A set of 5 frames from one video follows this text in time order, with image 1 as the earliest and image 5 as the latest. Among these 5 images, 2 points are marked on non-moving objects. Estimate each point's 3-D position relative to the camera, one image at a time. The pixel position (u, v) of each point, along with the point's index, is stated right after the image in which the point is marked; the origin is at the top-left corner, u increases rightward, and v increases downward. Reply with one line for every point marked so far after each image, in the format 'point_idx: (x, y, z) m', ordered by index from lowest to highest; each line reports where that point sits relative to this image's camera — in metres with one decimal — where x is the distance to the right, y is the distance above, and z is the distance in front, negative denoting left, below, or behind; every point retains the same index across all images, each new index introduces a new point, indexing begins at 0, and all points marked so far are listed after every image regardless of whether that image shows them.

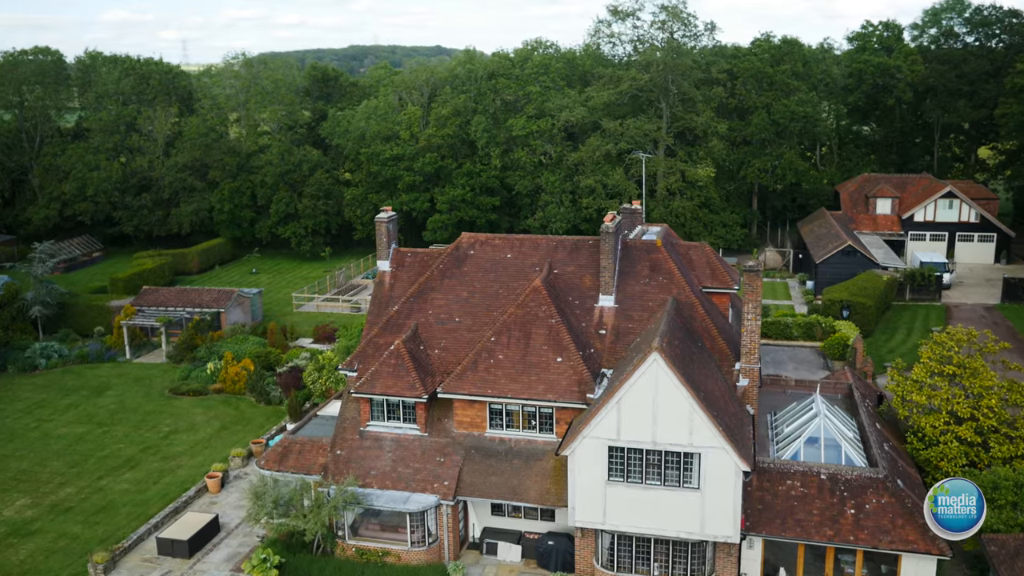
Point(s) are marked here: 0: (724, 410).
0: (+4.6, -2.6, +19.7) m
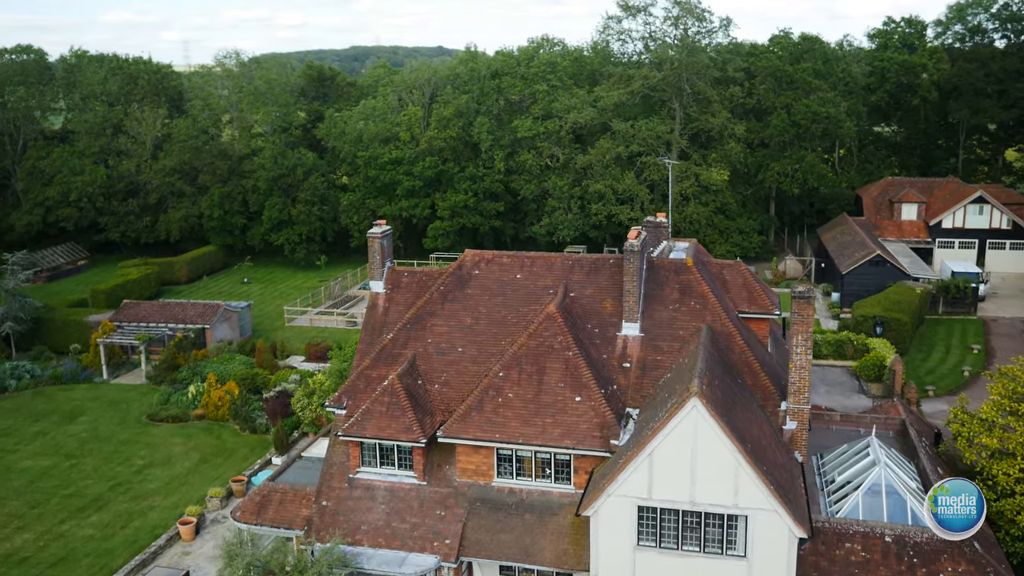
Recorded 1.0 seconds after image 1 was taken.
0: (+4.8, -3.2, +16.8) m
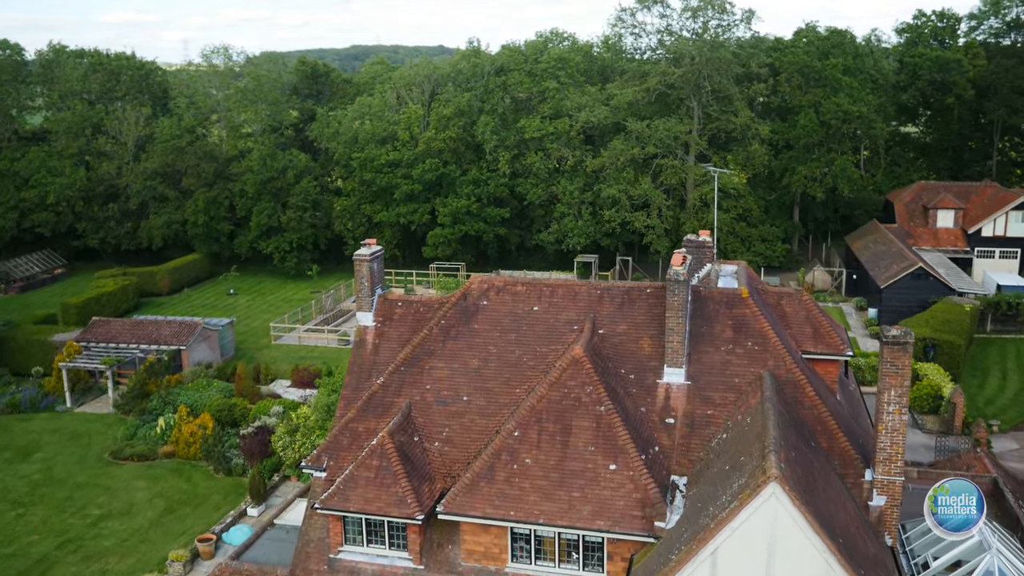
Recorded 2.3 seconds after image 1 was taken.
0: (+5.1, -3.9, +13.1) m
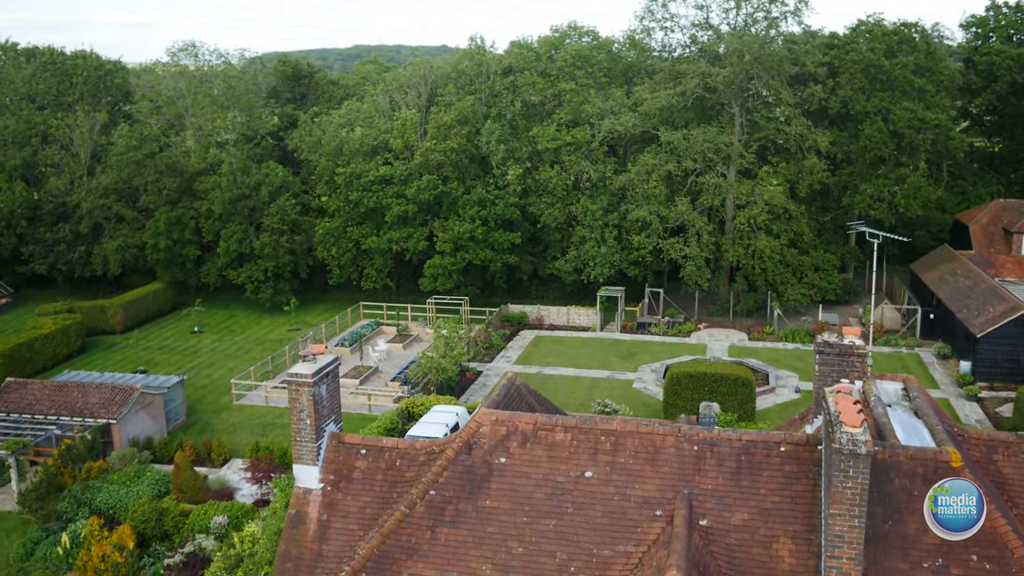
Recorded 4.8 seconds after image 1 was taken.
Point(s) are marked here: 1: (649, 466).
0: (+5.5, -5.6, +5.9) m
1: (+1.5, -2.0, +10.5) m
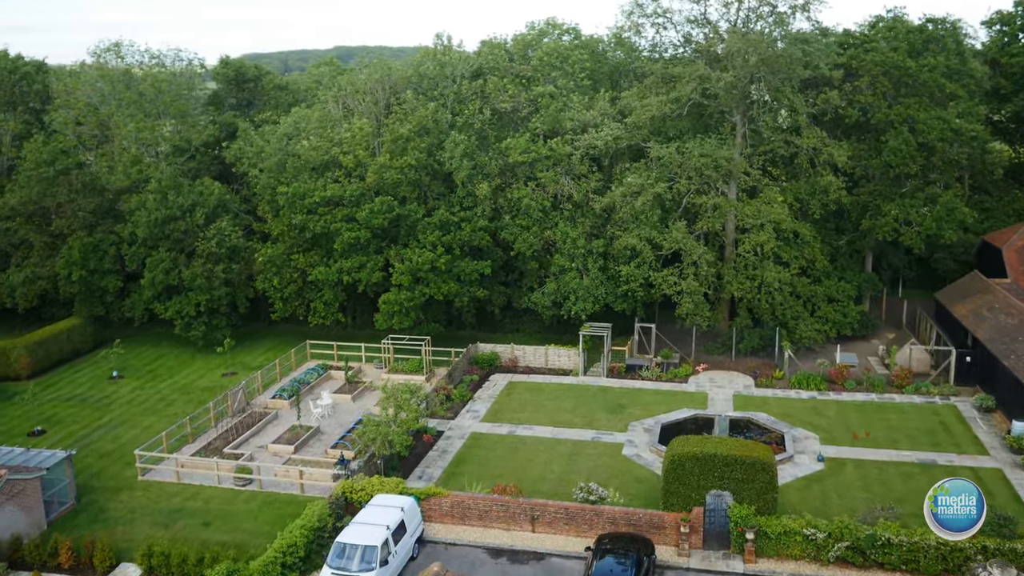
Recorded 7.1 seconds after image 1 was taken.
0: (+4.9, -7.0, +0.4) m
1: (+0.9, -3.4, +4.9) m
